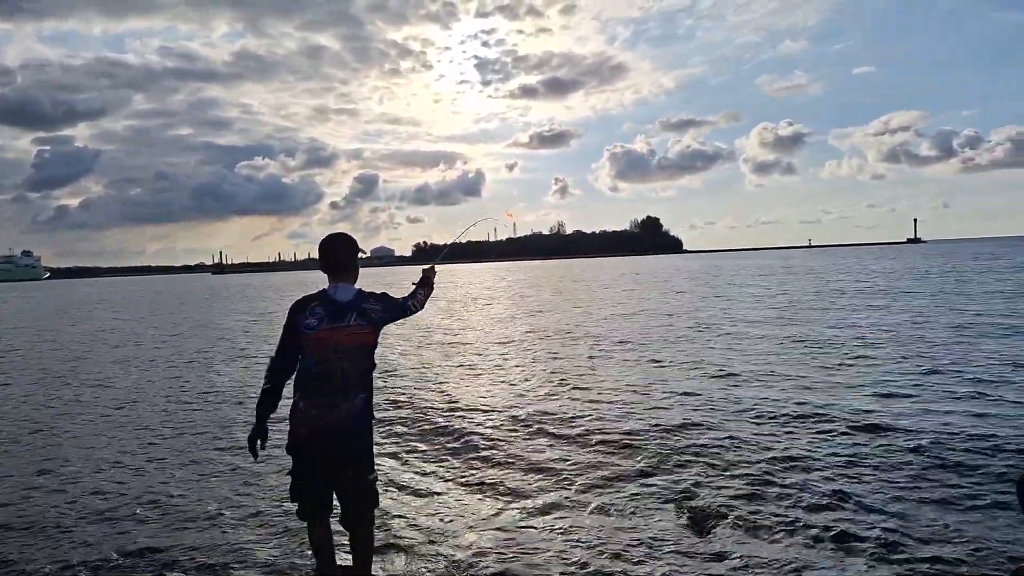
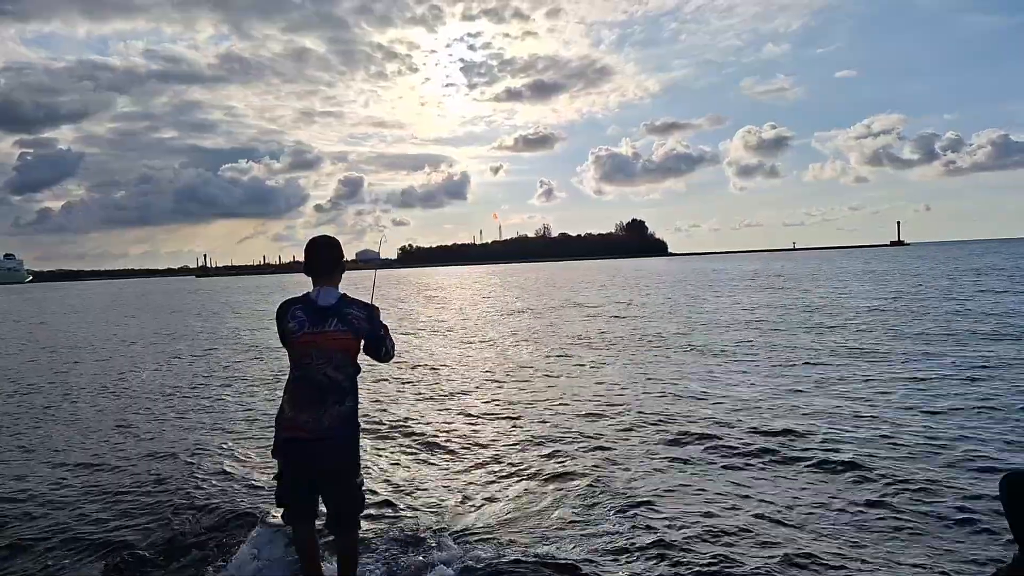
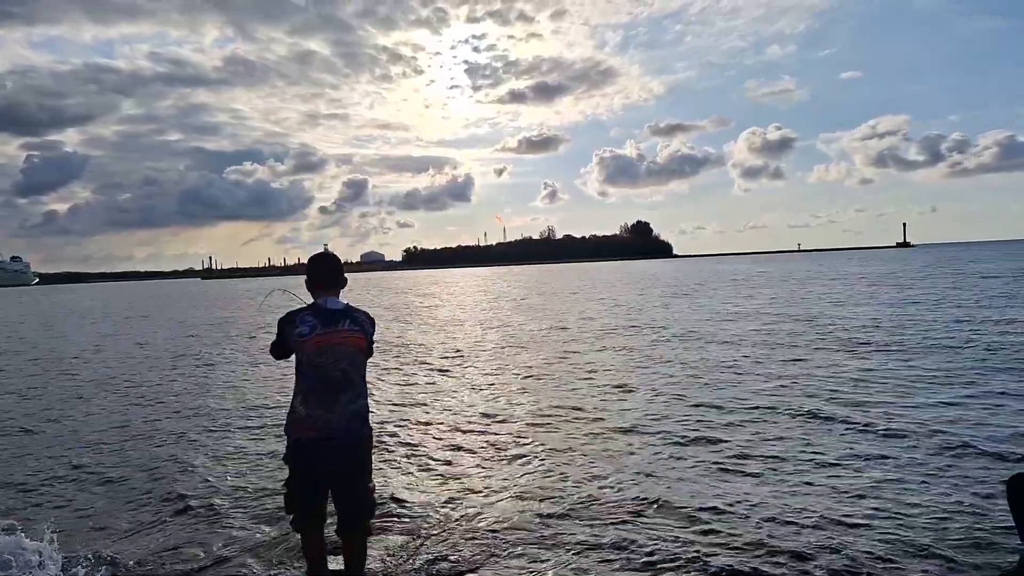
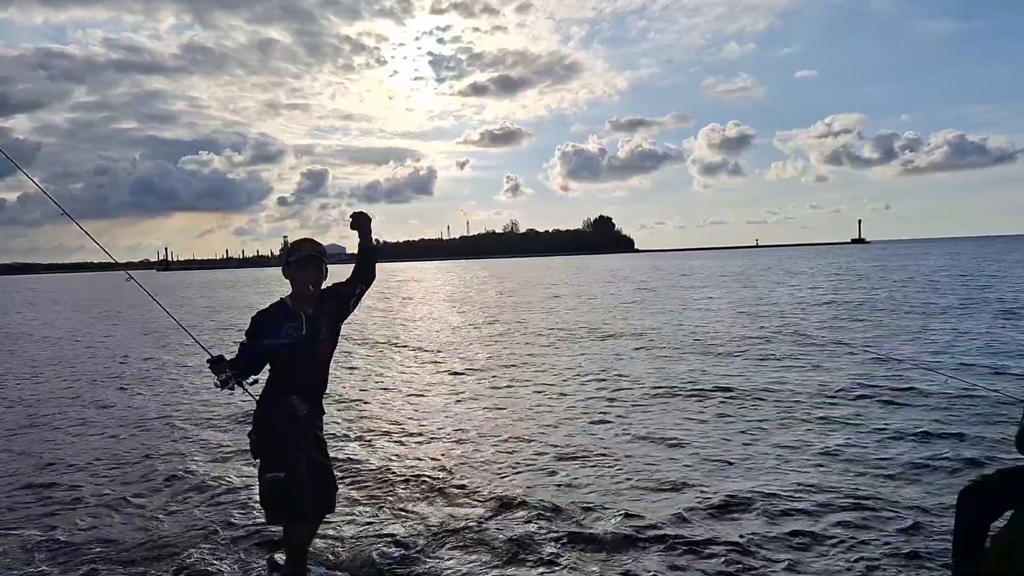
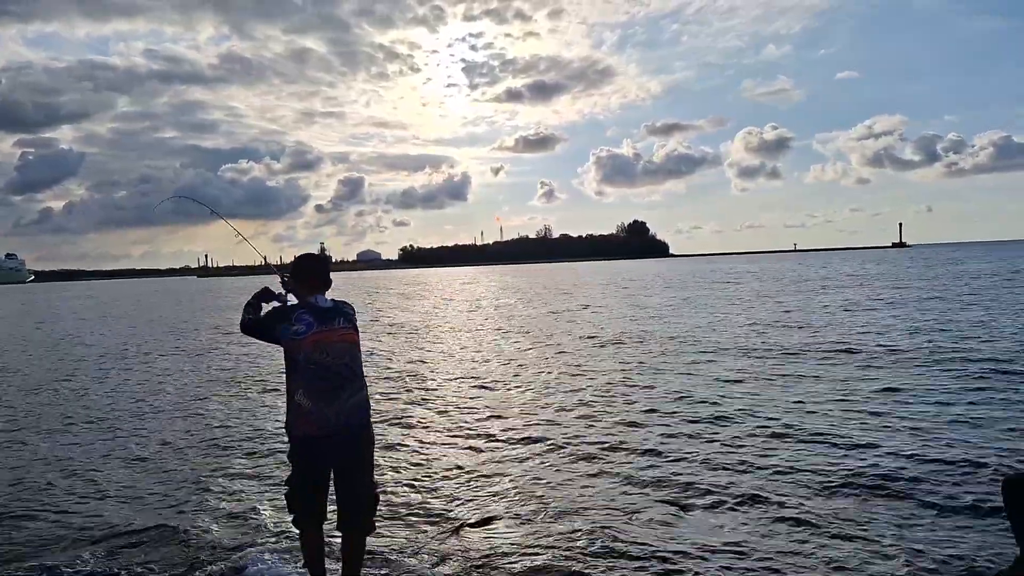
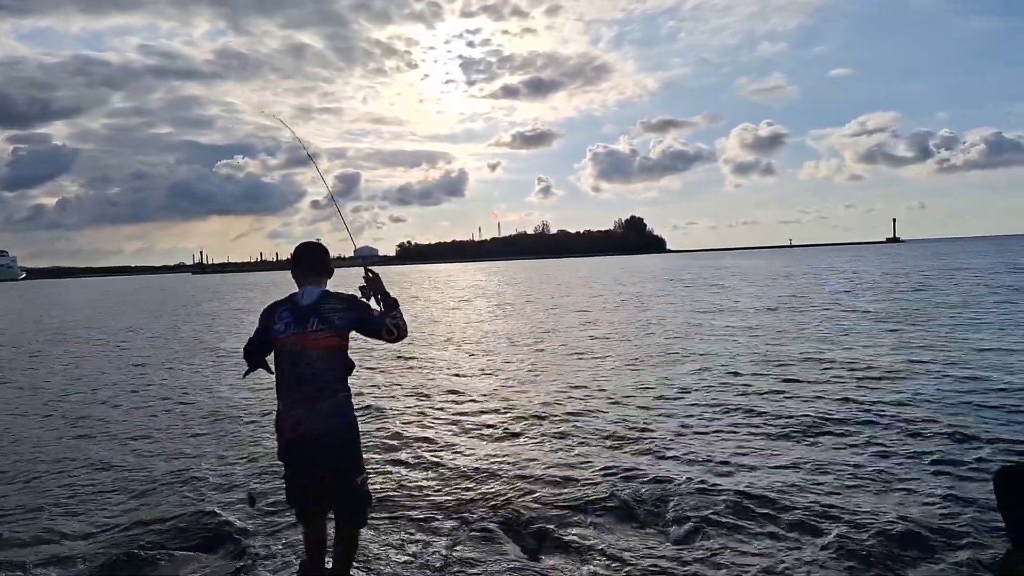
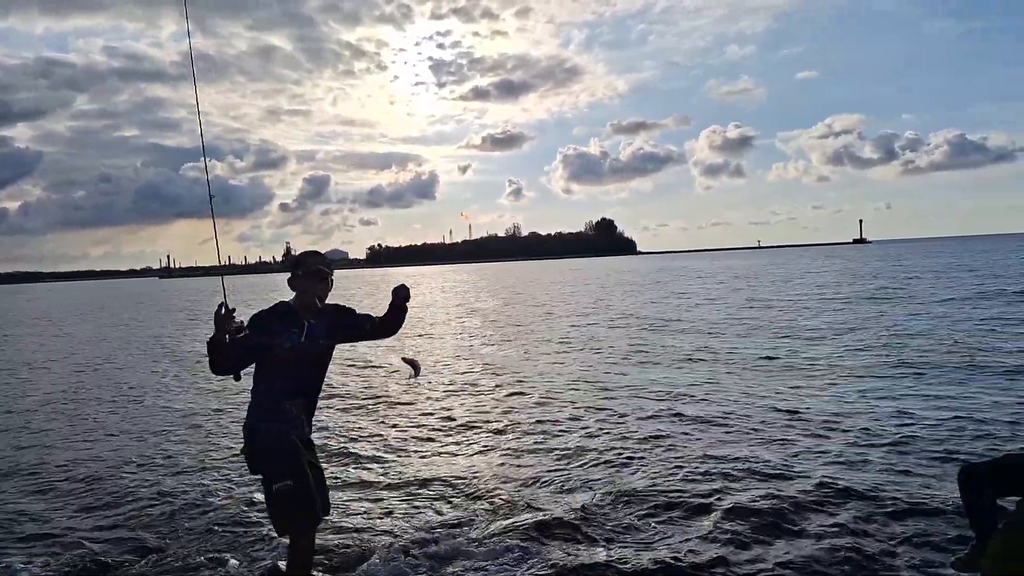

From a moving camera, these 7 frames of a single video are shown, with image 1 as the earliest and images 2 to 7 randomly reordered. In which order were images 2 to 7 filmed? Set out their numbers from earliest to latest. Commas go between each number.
2, 3, 5, 6, 7, 4
